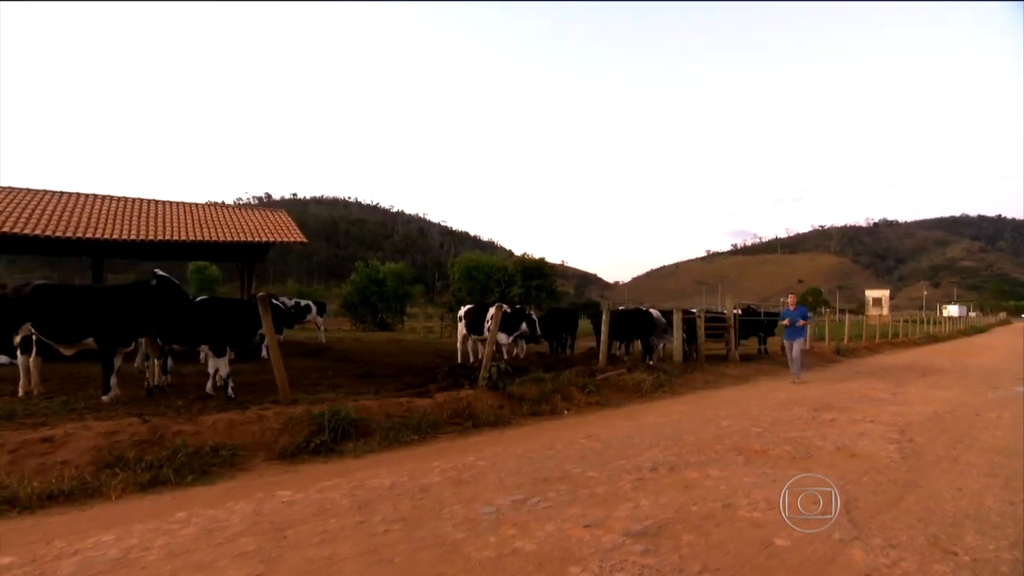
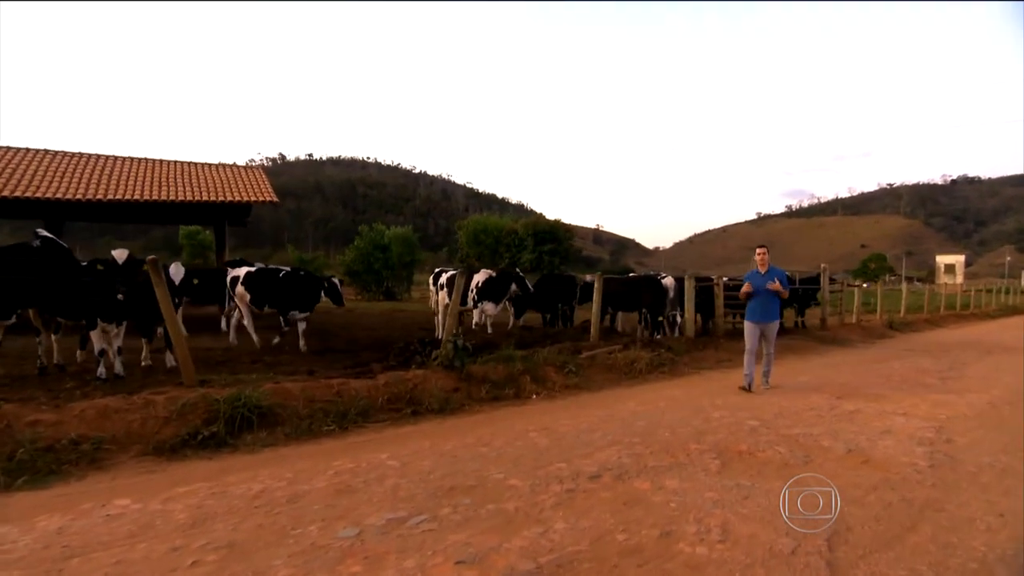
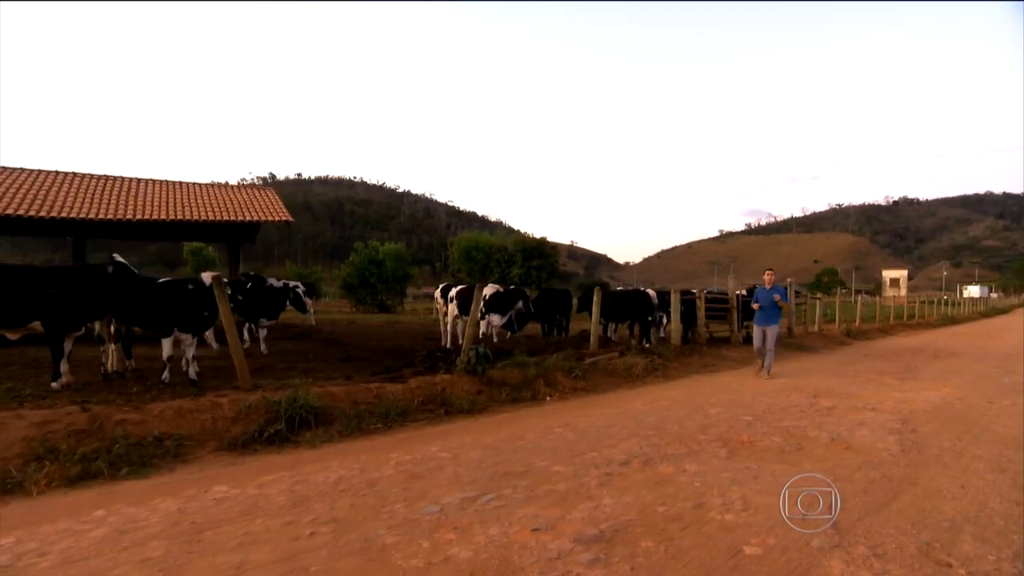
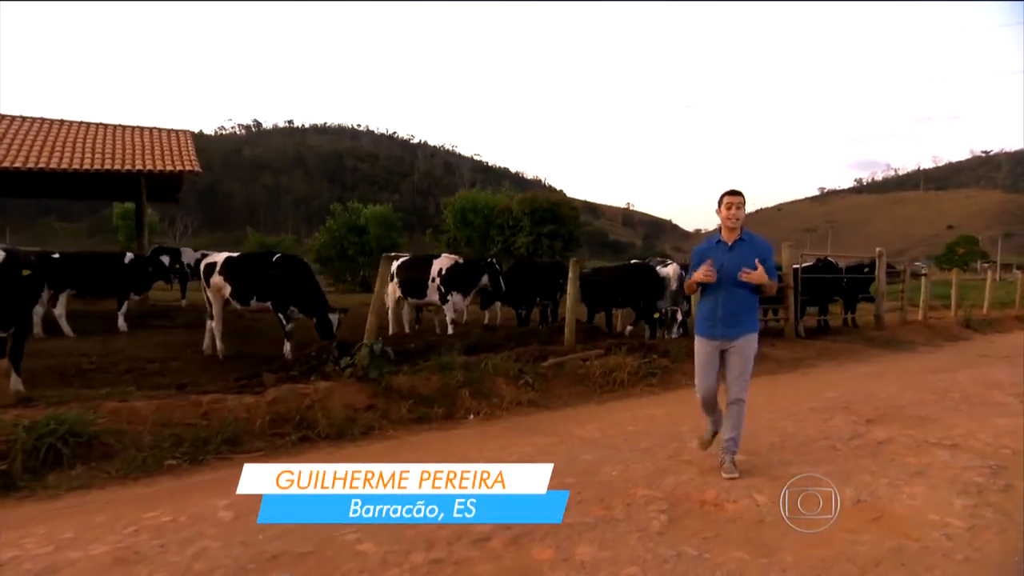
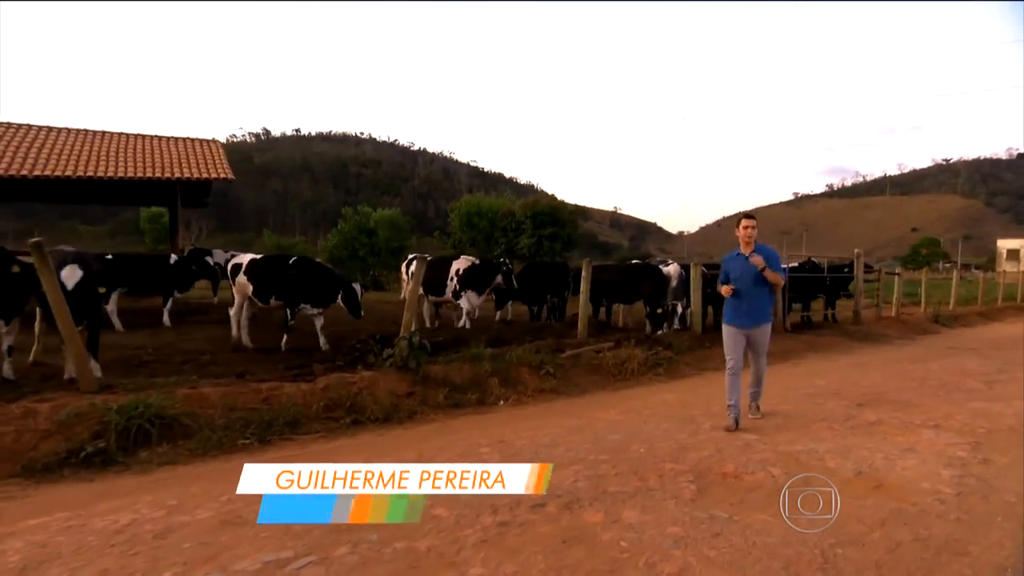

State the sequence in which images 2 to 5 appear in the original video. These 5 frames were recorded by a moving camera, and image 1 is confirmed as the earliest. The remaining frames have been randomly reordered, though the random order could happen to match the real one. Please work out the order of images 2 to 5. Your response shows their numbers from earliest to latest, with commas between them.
3, 2, 5, 4
